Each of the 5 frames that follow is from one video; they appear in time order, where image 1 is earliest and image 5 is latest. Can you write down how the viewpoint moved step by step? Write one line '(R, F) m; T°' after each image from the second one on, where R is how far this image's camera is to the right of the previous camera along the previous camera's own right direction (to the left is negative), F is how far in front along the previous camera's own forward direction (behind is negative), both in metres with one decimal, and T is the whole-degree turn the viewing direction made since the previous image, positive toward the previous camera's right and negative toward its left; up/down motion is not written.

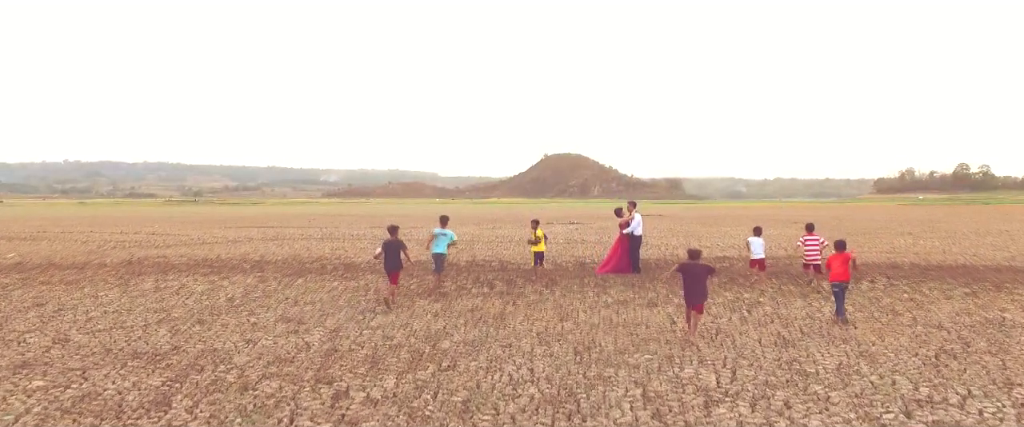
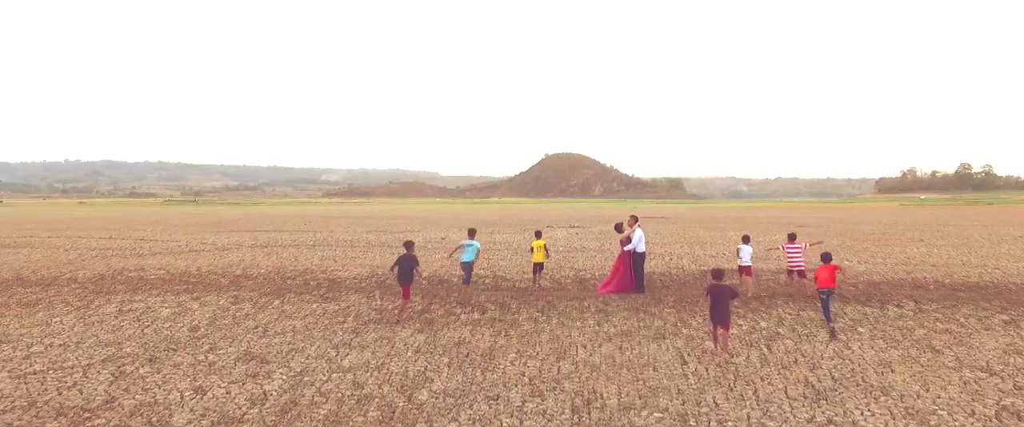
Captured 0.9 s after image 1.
(+0.1, +1.1) m; 0°
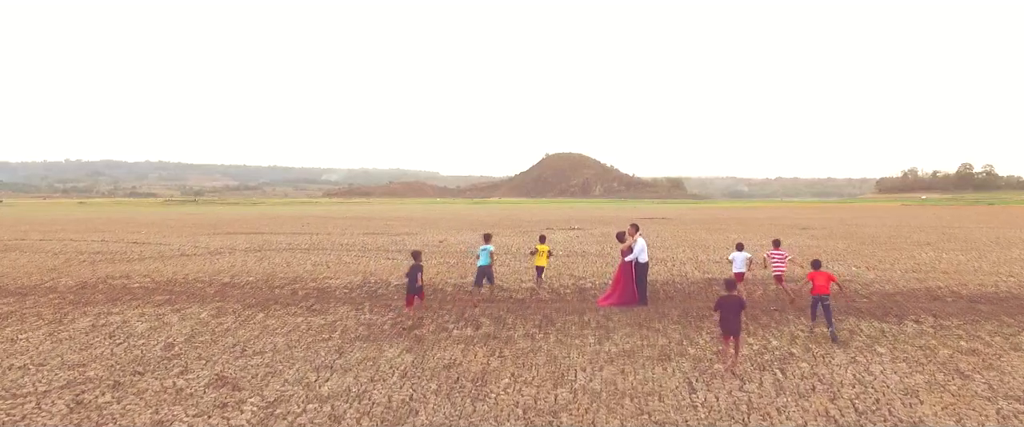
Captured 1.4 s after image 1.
(+0.1, +0.7) m; 0°
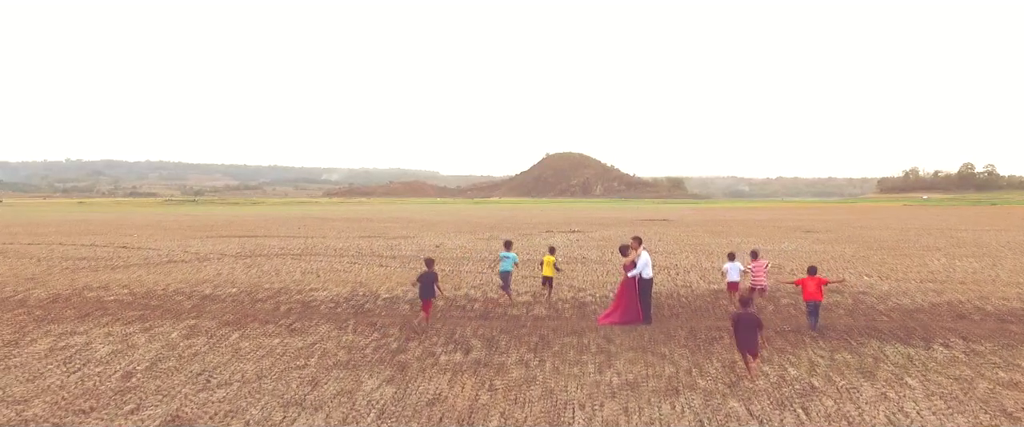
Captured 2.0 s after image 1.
(+0.1, +0.9) m; 0°
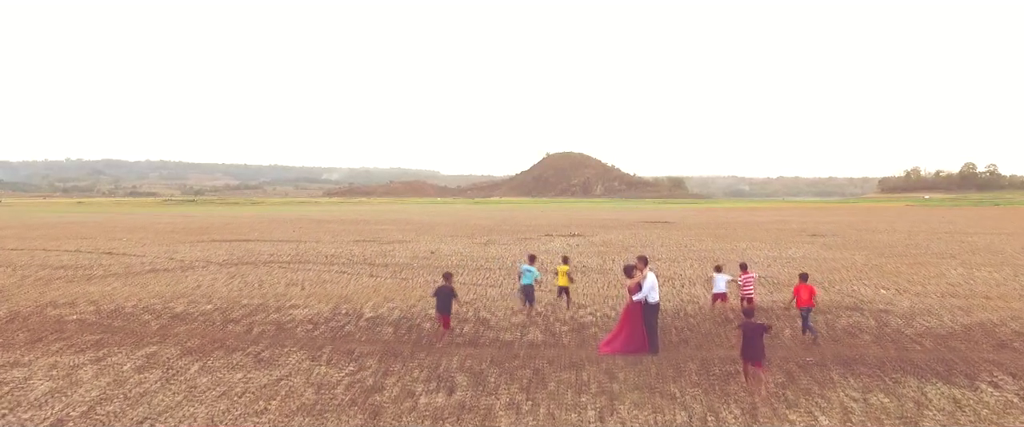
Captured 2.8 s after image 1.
(+0.1, +1.2) m; 0°
